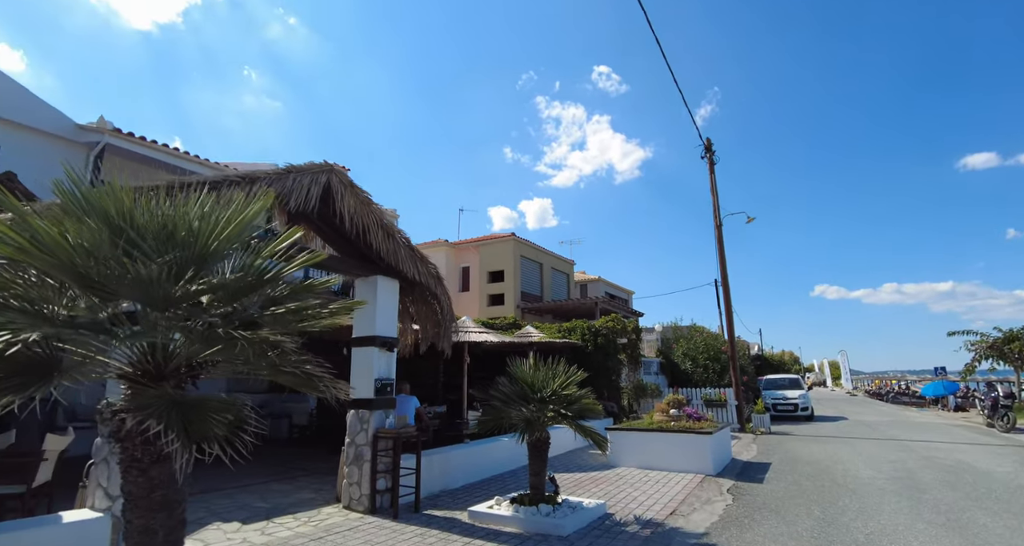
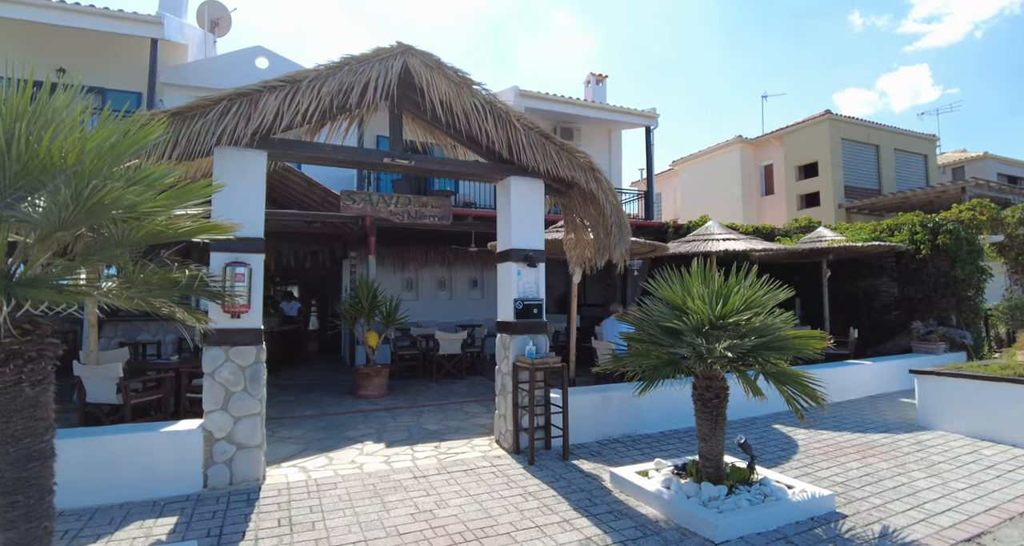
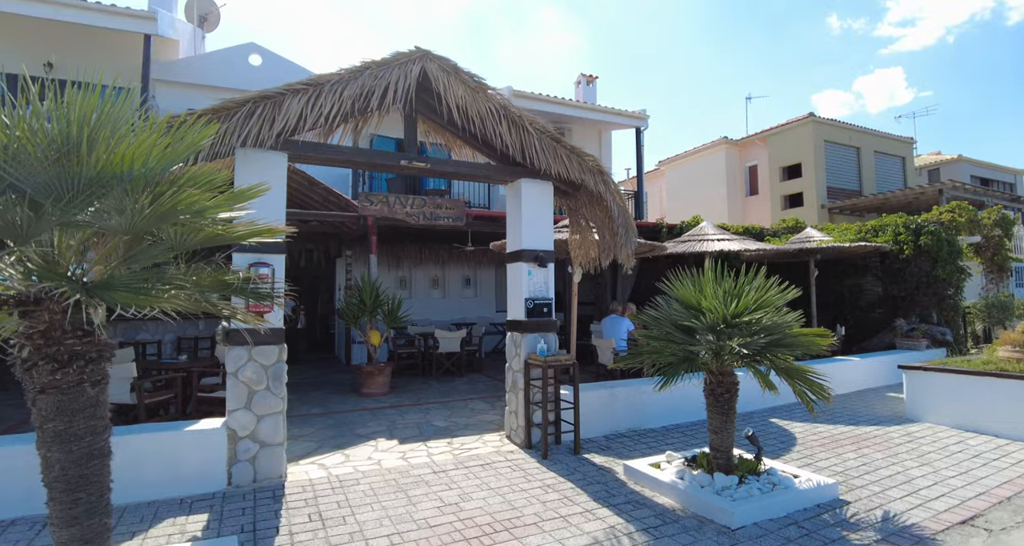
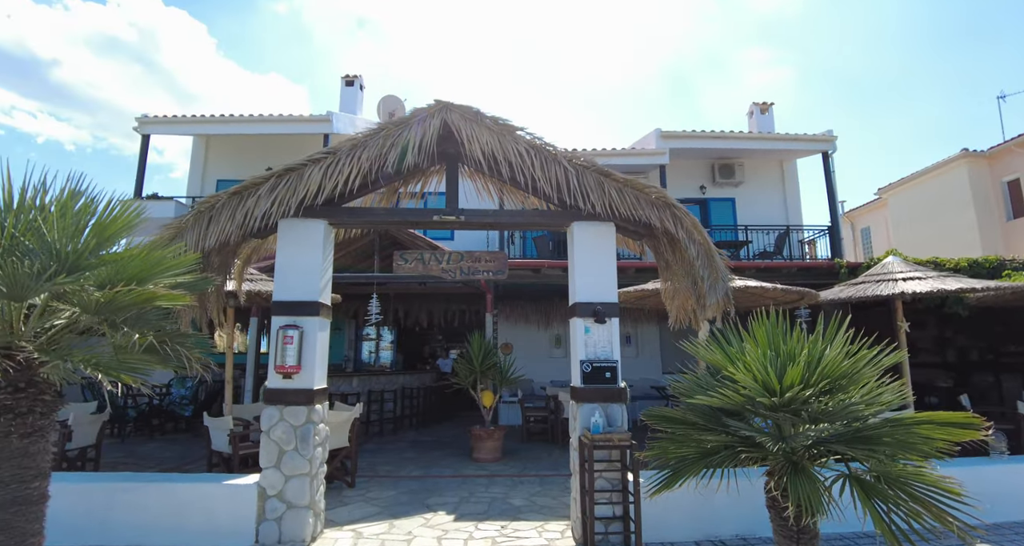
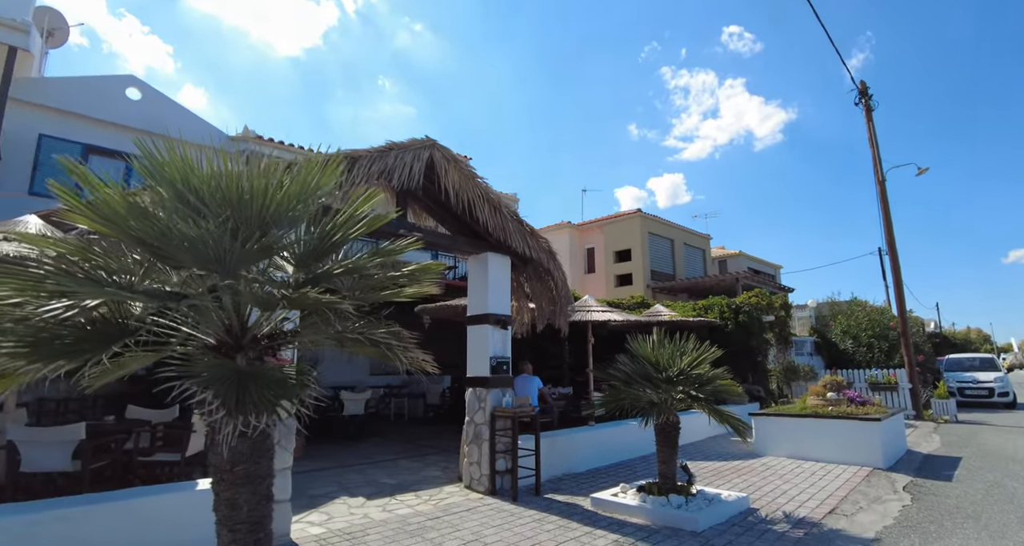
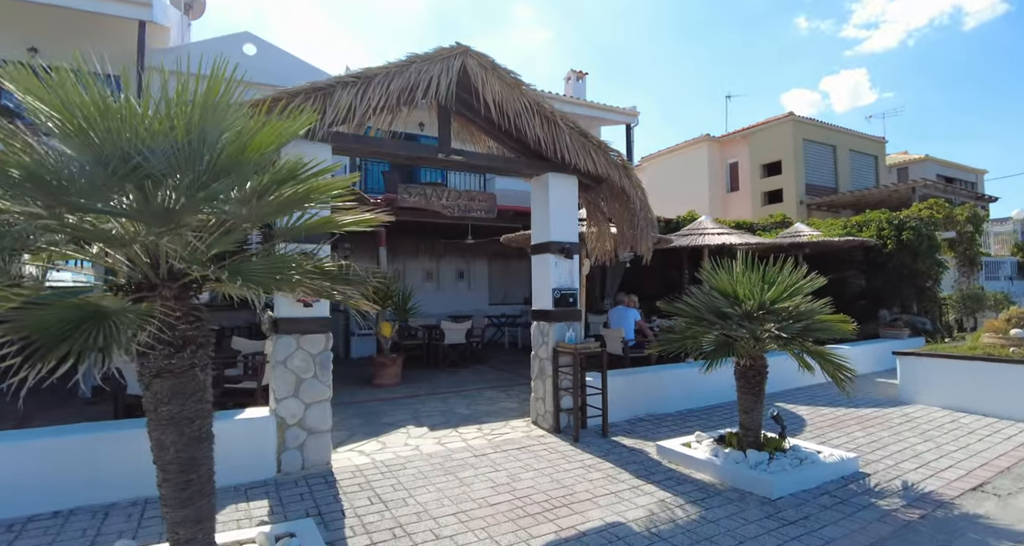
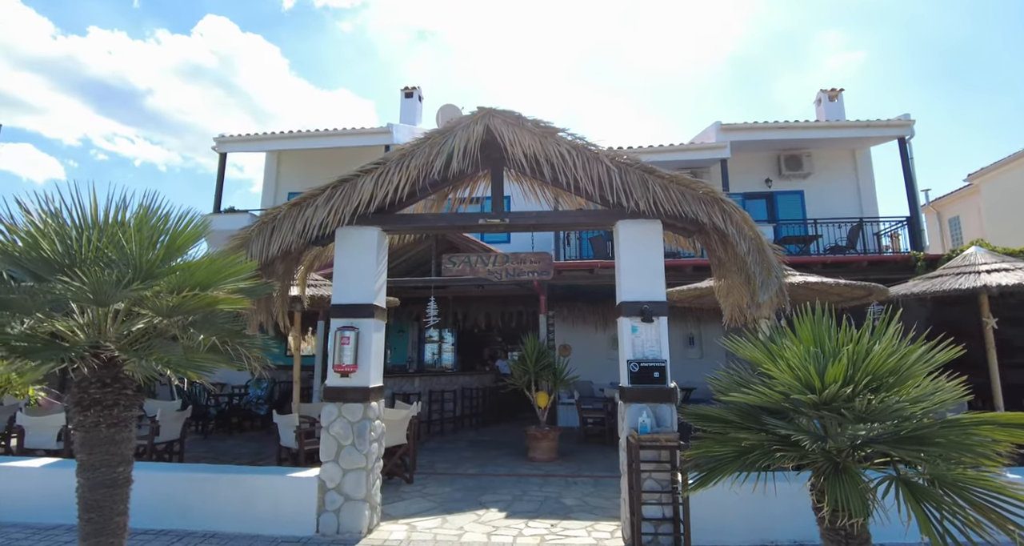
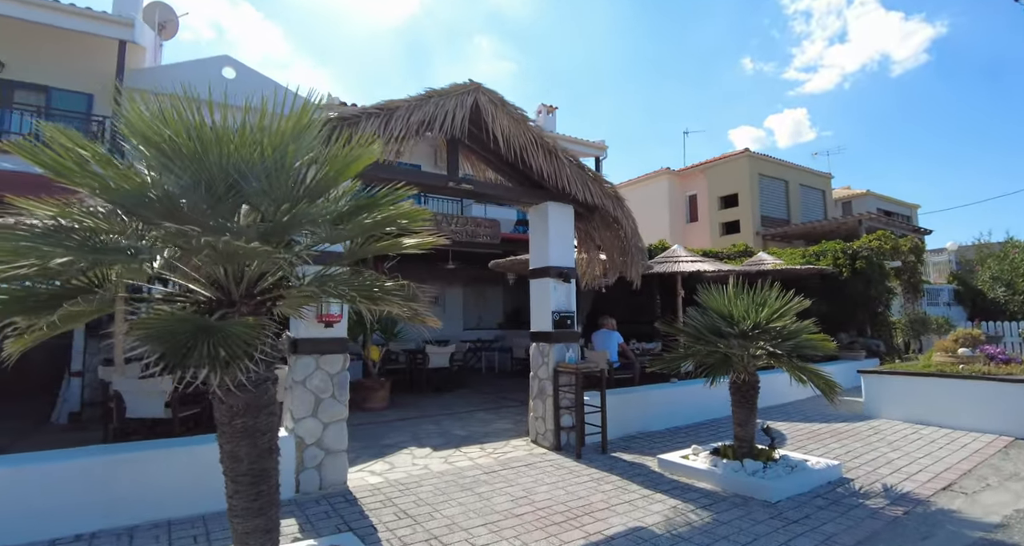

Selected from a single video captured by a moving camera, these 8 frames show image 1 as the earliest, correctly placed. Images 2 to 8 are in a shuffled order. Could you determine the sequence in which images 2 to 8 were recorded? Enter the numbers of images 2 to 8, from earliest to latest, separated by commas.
5, 8, 6, 3, 2, 4, 7
